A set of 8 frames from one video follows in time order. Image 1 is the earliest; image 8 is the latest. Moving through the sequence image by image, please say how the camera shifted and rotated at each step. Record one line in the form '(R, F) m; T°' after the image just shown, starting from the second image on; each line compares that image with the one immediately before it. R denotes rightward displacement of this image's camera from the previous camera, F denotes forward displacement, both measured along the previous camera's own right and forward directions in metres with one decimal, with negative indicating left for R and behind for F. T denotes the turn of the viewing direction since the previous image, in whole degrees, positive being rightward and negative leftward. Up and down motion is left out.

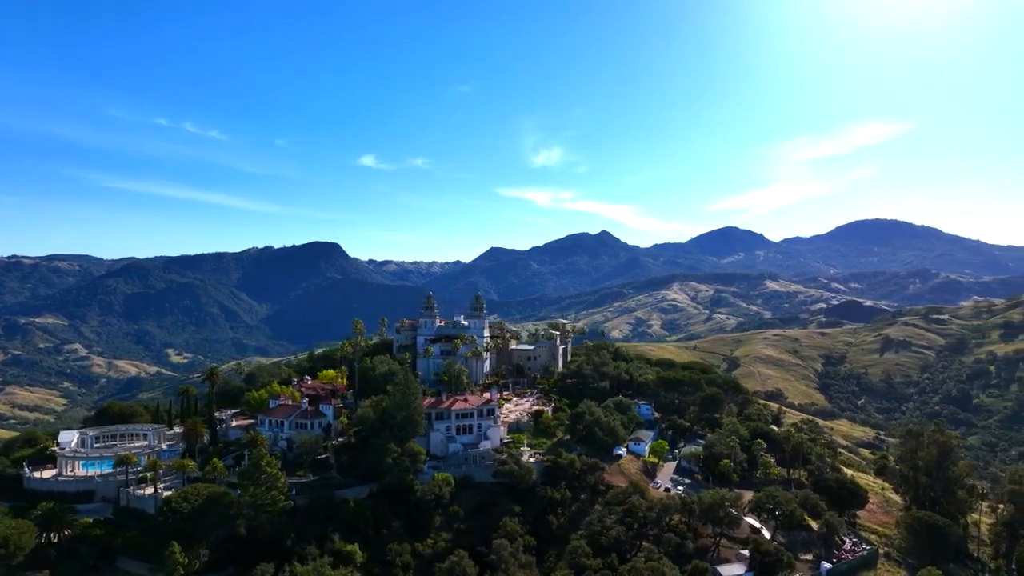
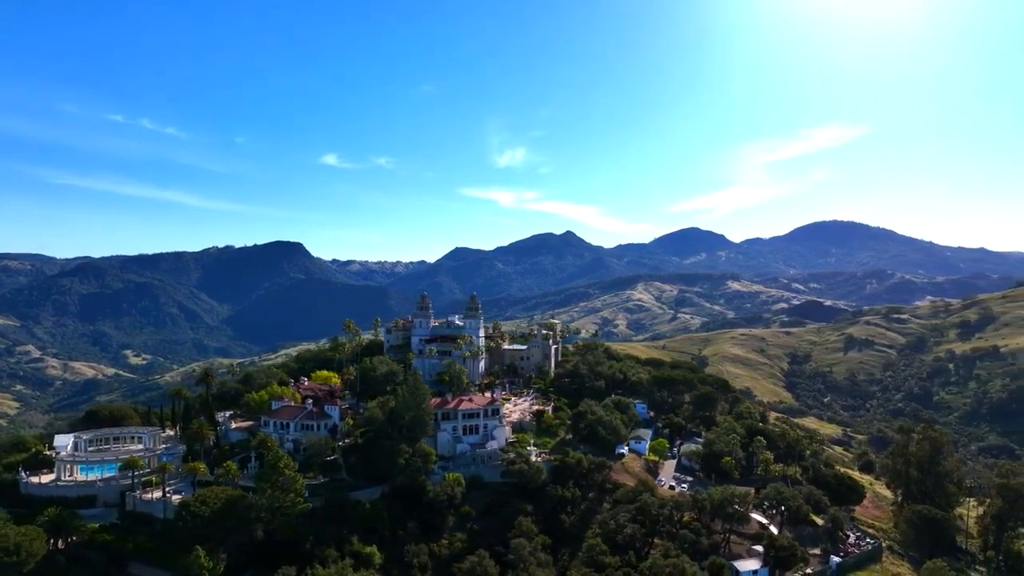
(-3.3, 0.0) m; +2°
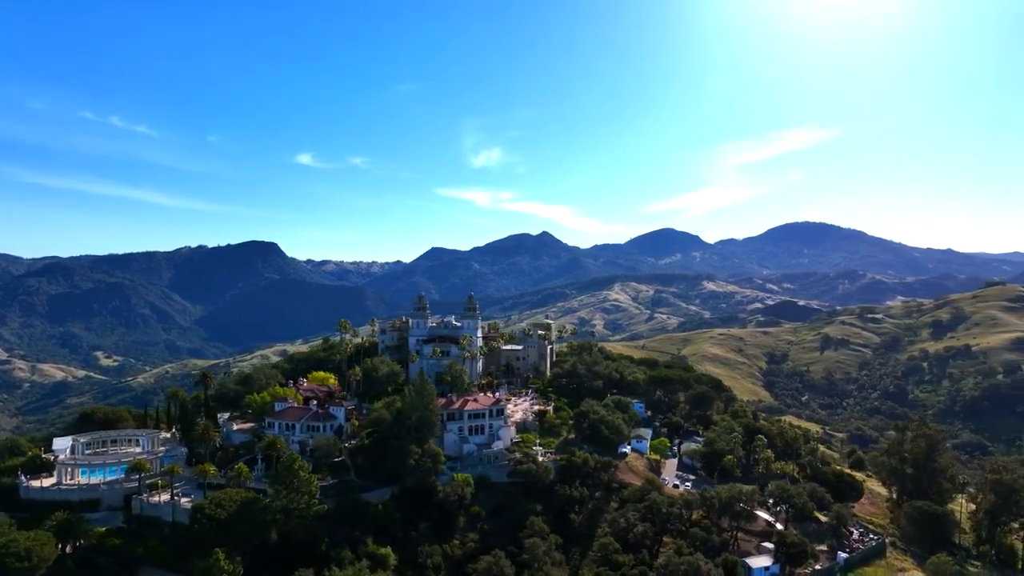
(-2.3, 0.0) m; +2°
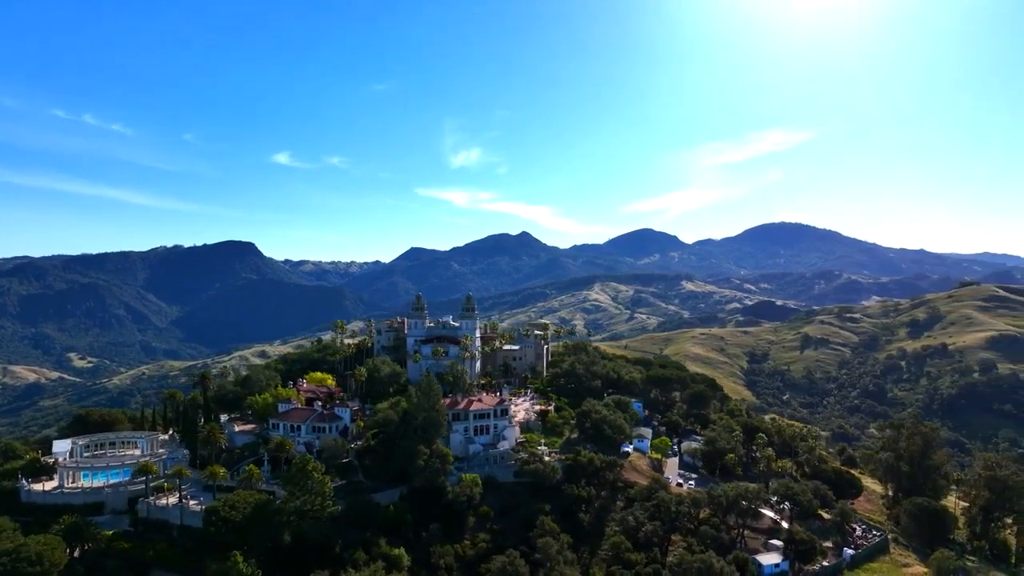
(-2.0, 0.0) m; +1°
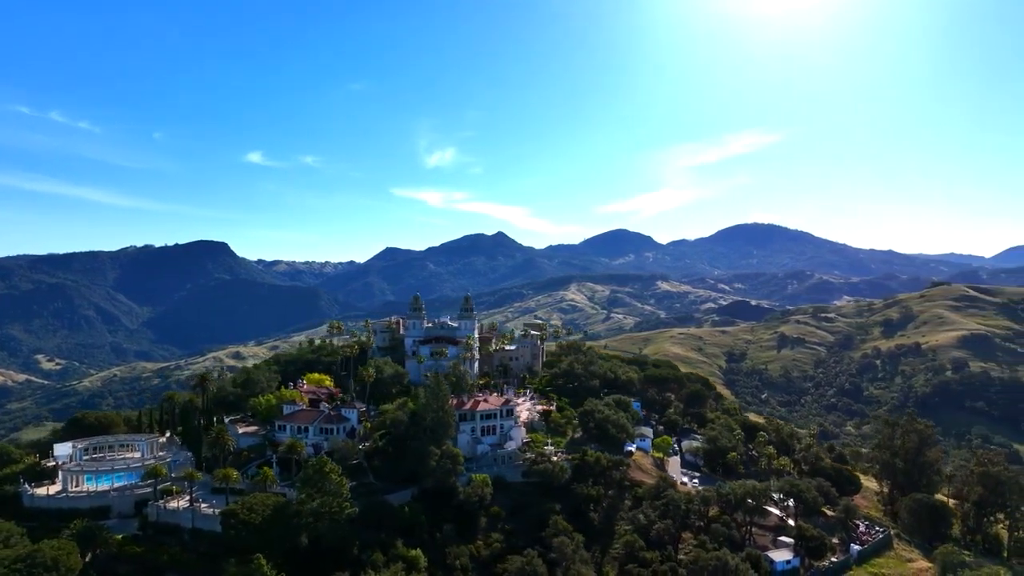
(-2.5, -0.1) m; +2°
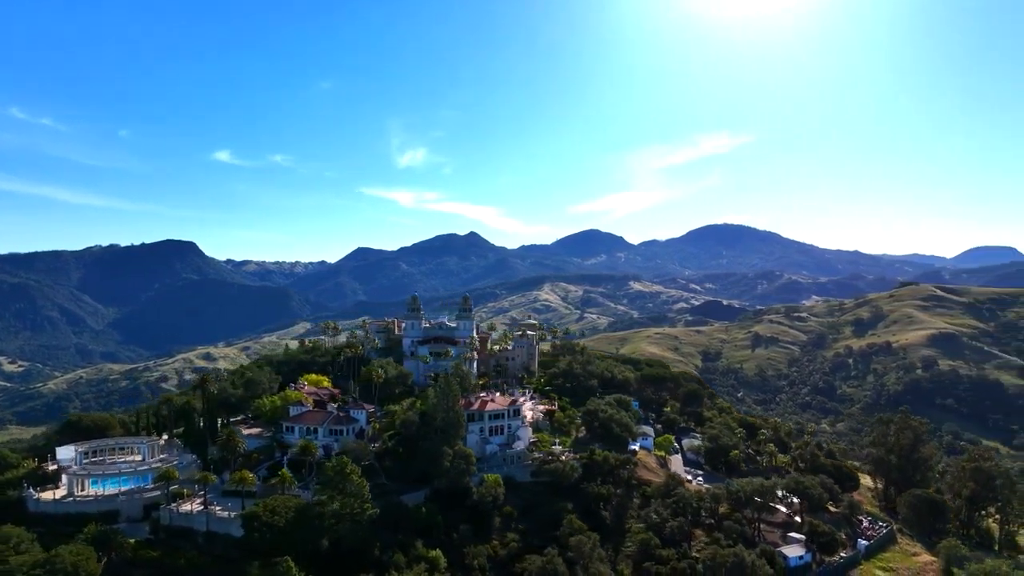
(-2.8, -0.1) m; +2°
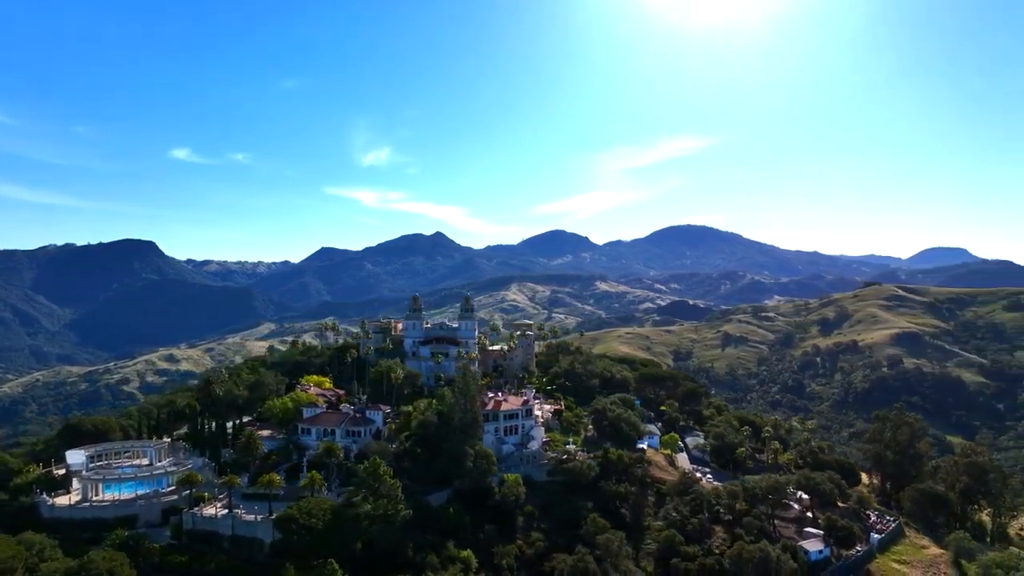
(-3.9, -0.1) m; +2°
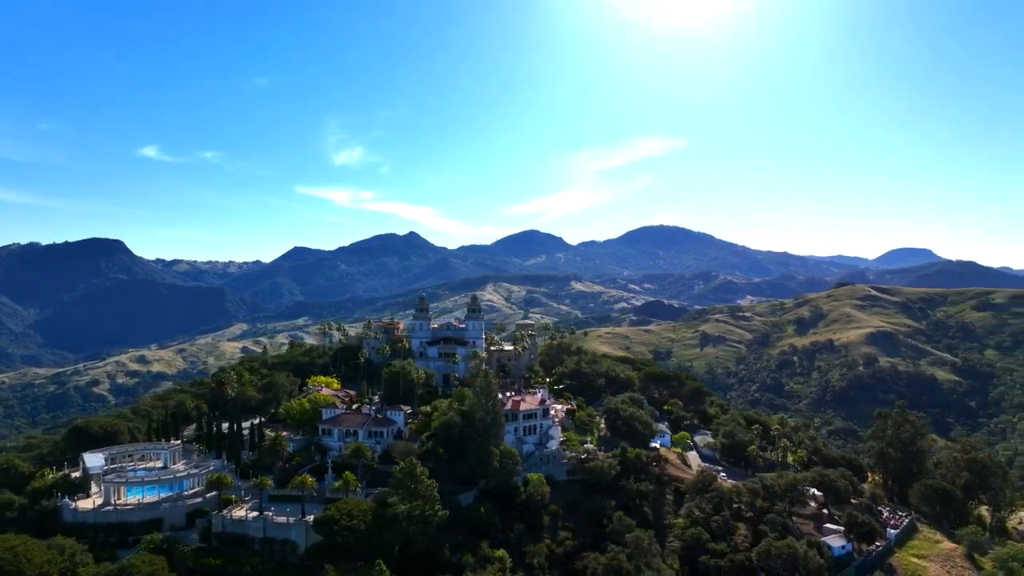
(-3.7, -0.2) m; +2°
